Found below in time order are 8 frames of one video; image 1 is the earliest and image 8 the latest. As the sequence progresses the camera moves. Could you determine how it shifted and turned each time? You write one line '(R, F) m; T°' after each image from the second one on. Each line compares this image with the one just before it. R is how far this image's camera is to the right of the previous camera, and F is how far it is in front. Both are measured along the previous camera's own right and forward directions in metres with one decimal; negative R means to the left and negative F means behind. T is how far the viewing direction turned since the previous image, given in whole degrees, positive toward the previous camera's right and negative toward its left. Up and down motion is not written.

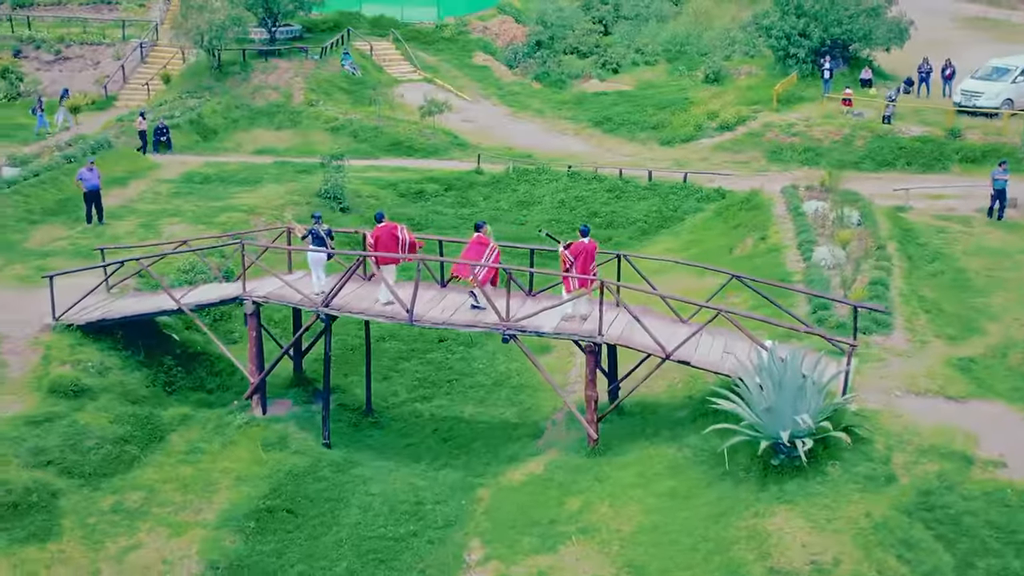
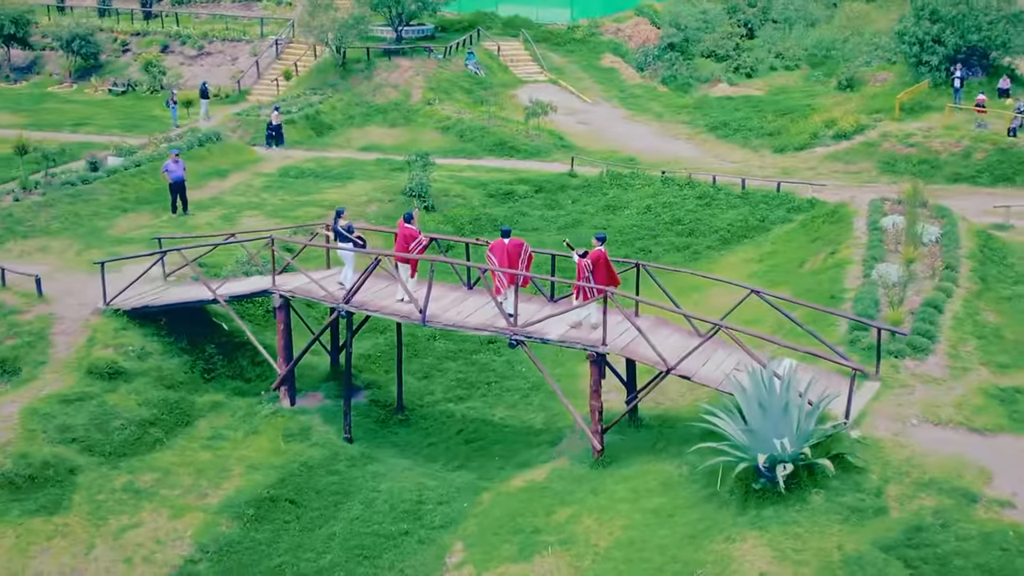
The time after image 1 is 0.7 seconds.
(+2.4, +0.2) m; -9°
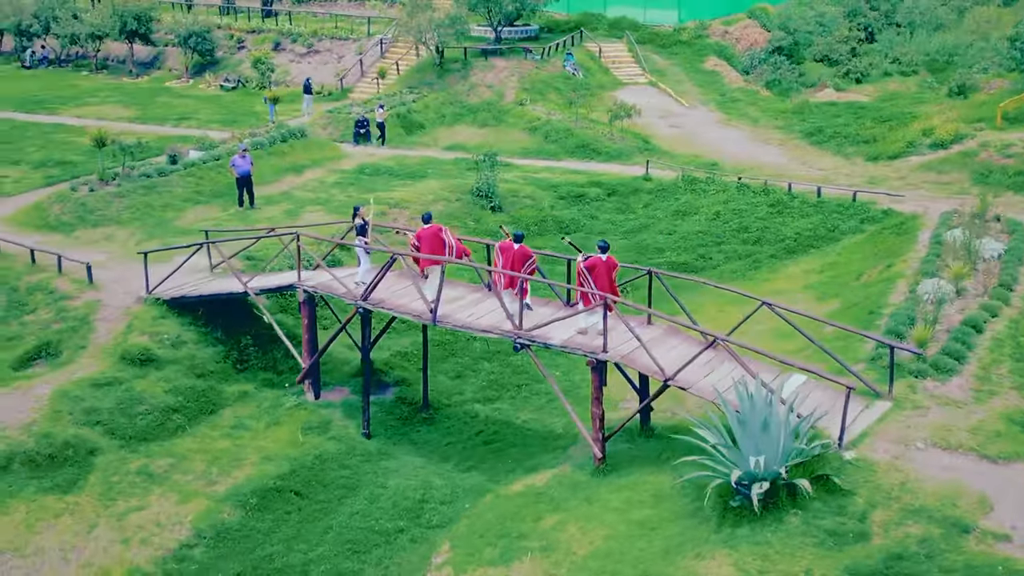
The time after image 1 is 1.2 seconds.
(+1.9, +0.2) m; -7°
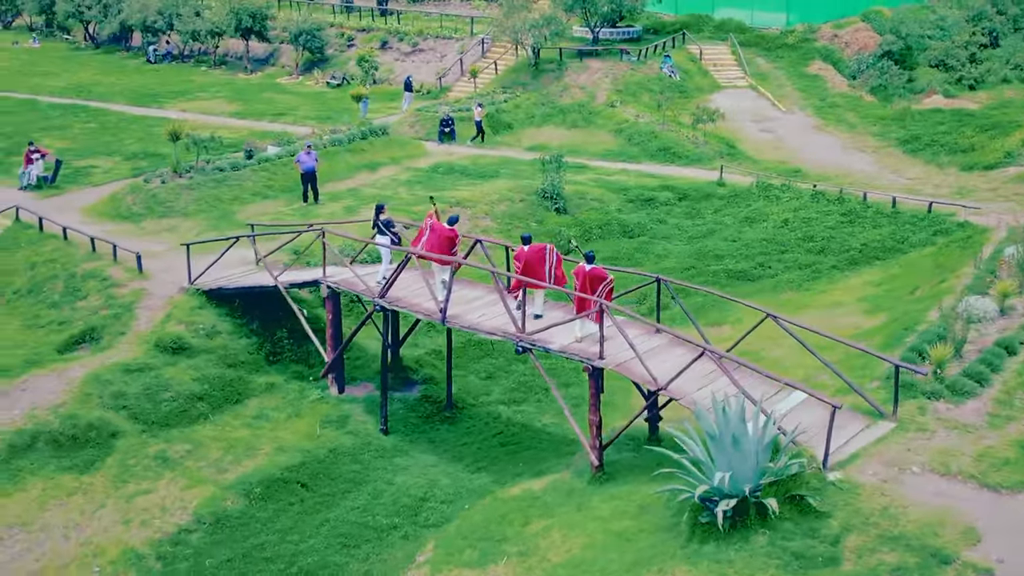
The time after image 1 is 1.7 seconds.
(+1.9, +0.2) m; -7°
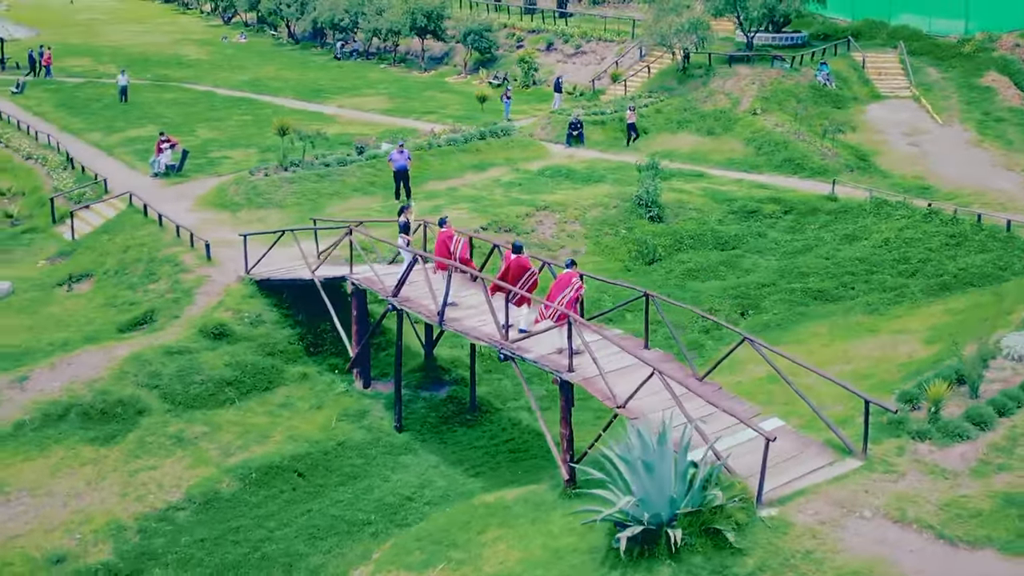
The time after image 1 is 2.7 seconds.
(+3.4, +0.4) m; -11°
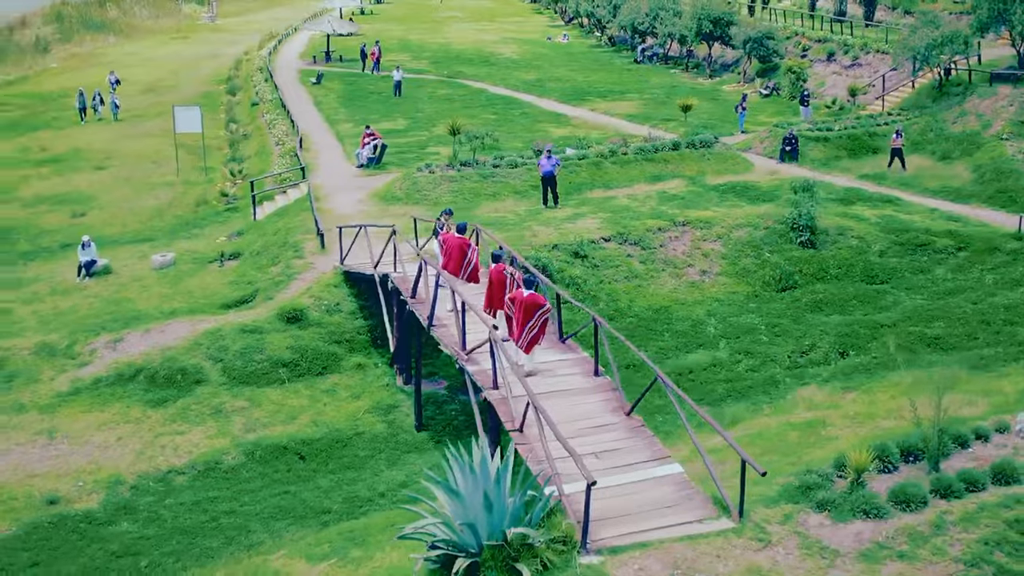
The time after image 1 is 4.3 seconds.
(+5.9, +1.1) m; -19°
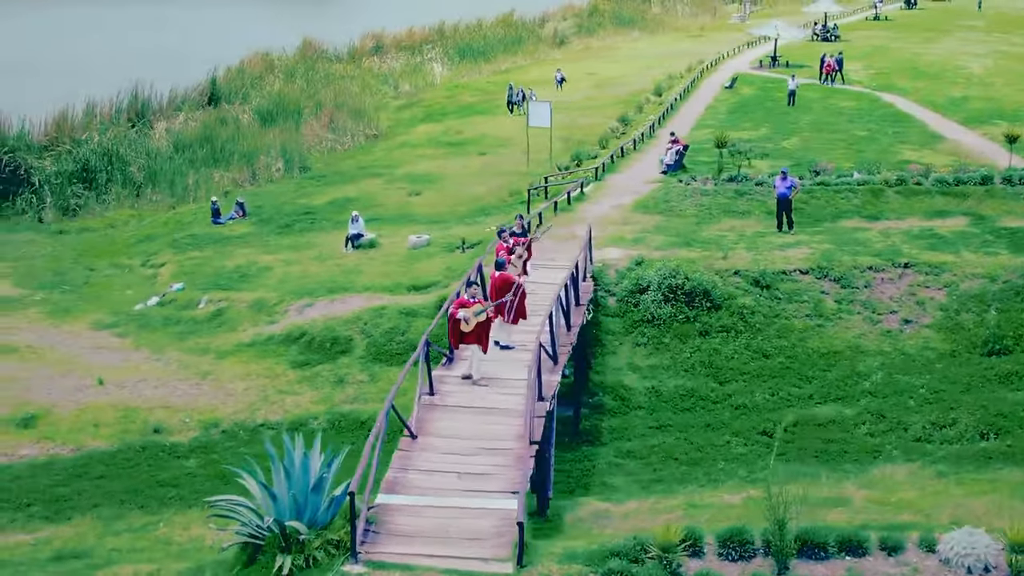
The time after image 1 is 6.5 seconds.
(+7.6, +2.0) m; -27°
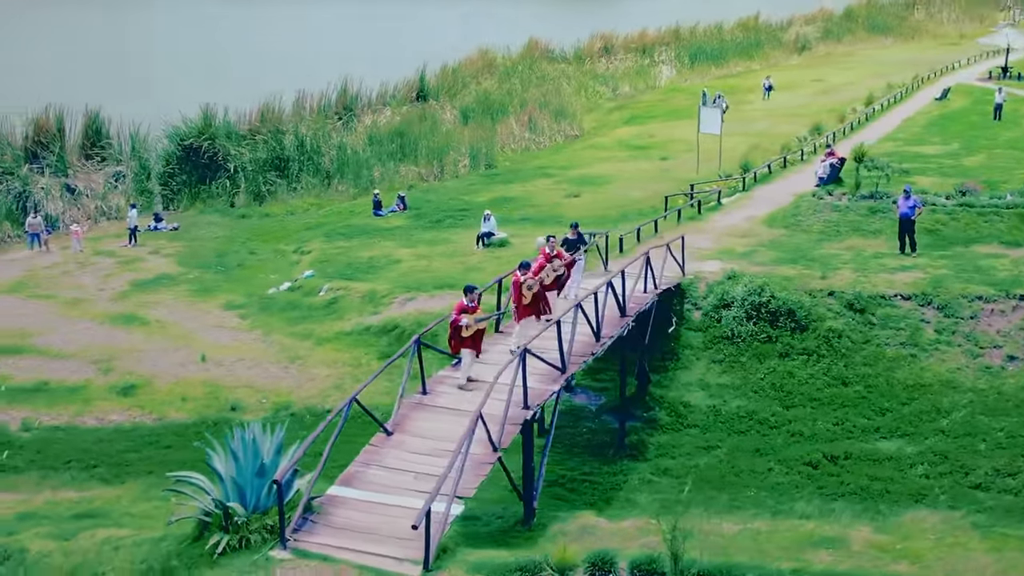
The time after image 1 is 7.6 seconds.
(+3.5, +0.5) m; -13°
